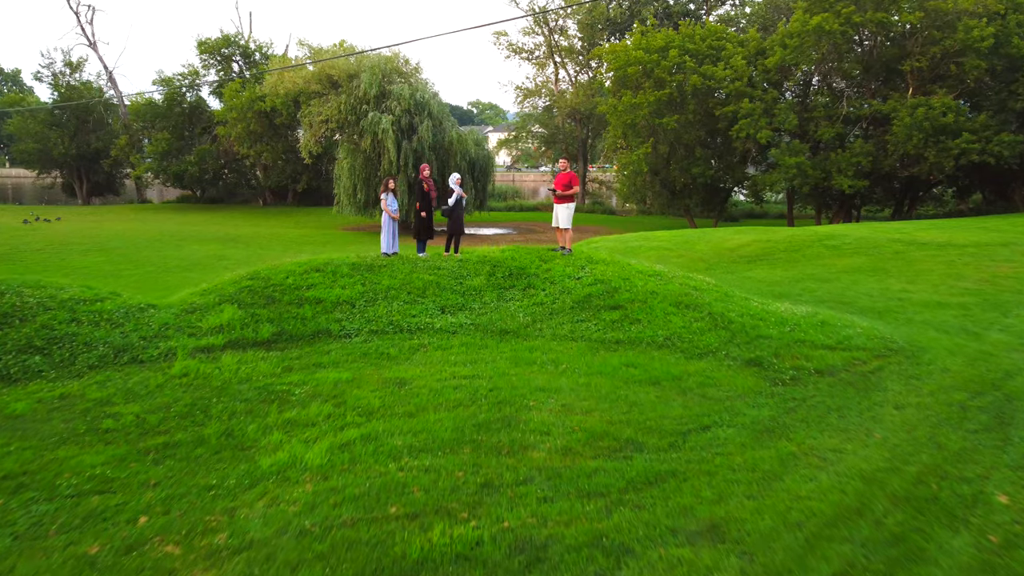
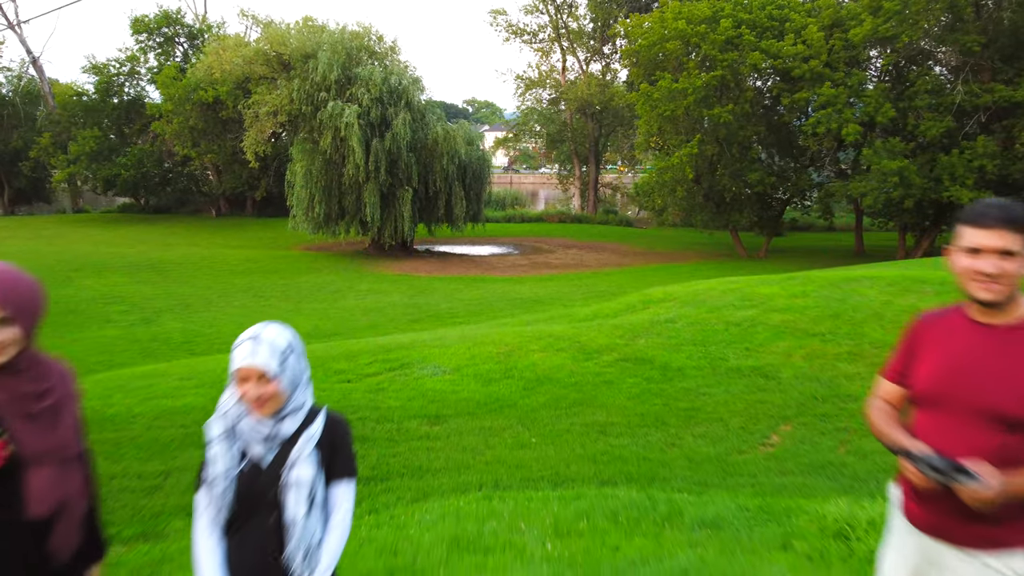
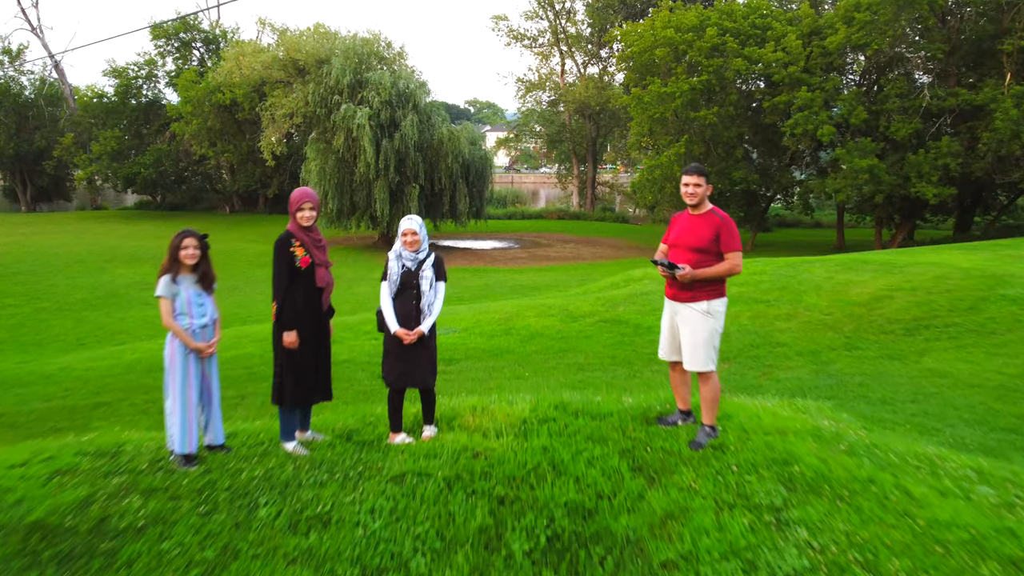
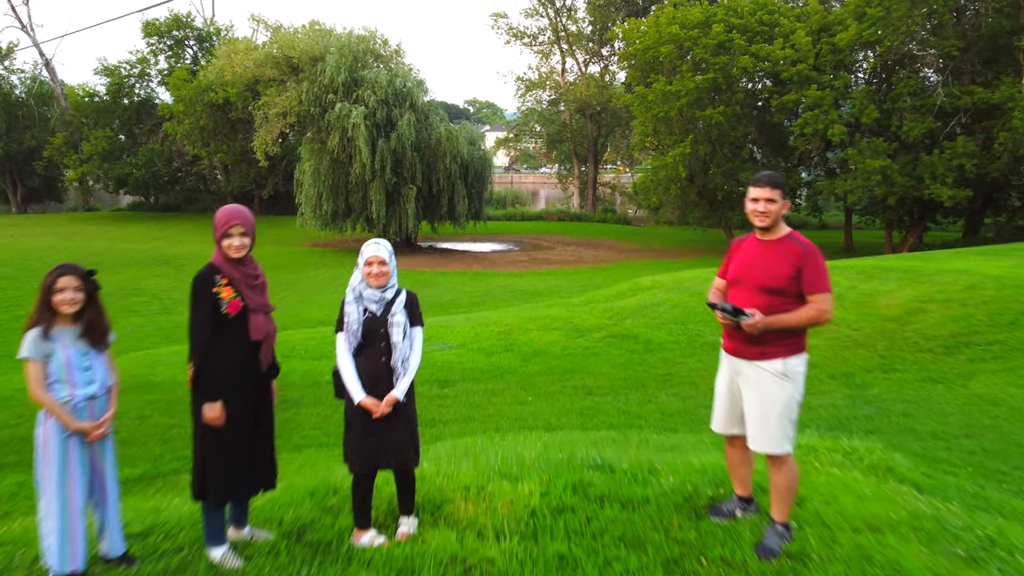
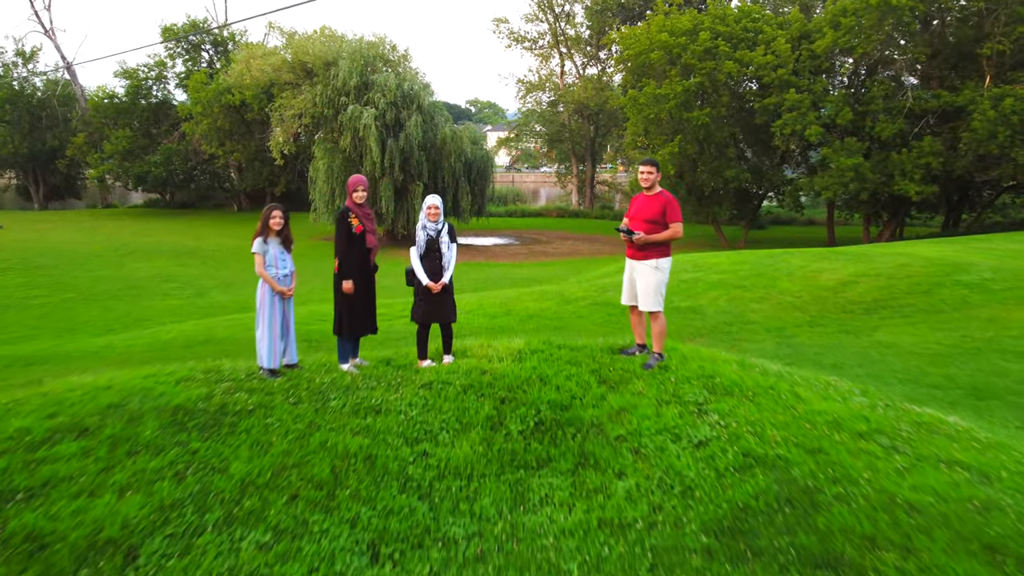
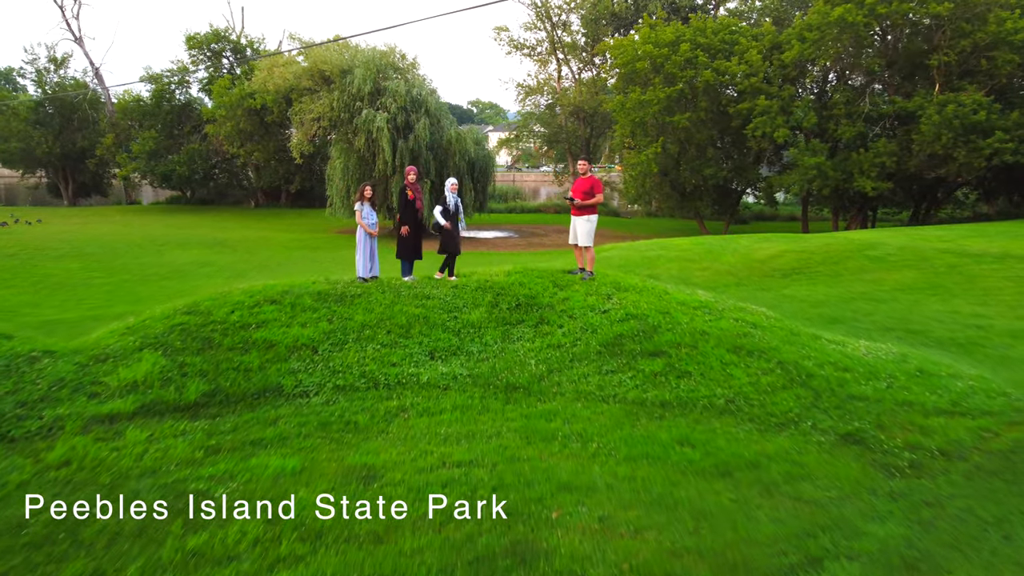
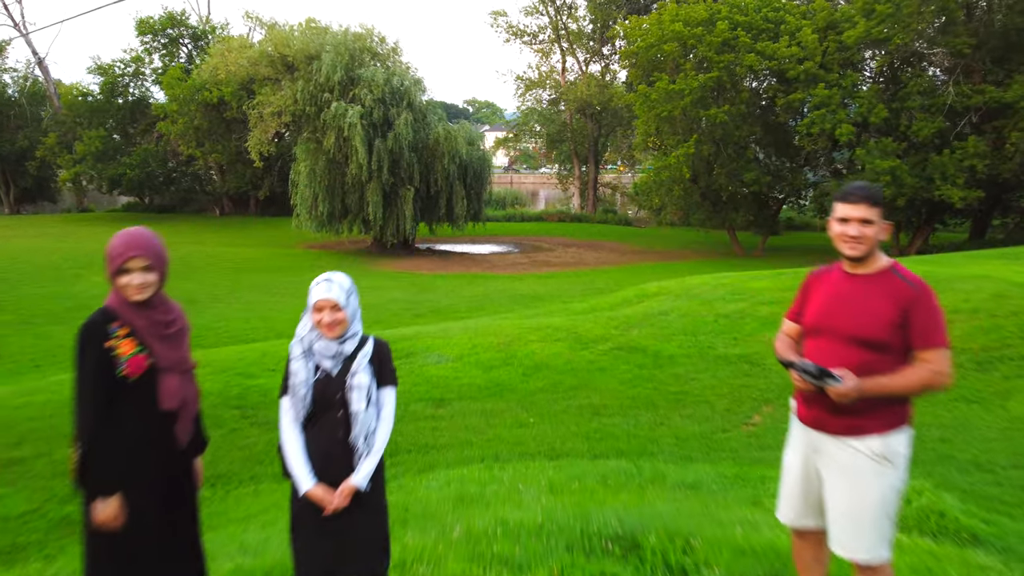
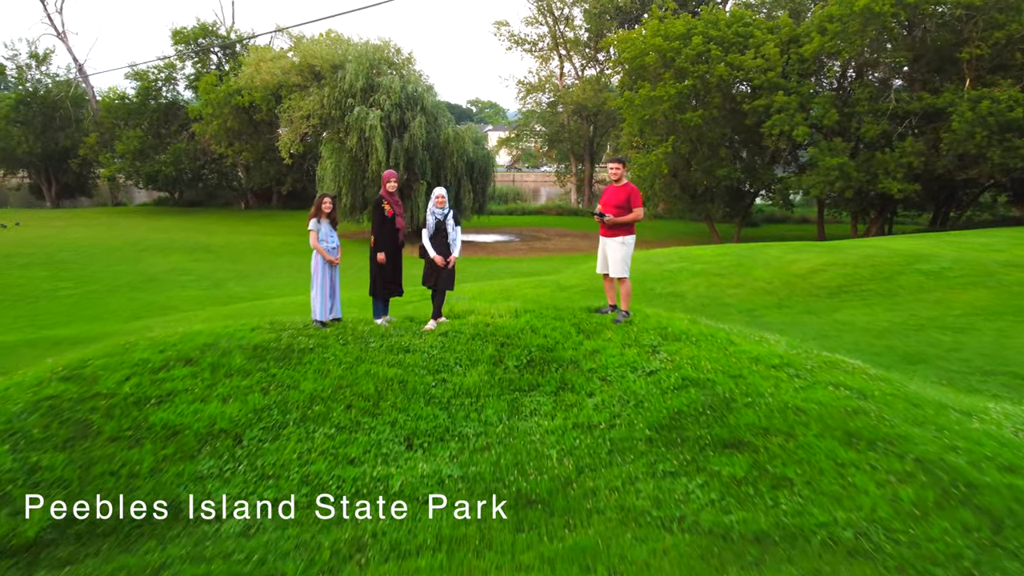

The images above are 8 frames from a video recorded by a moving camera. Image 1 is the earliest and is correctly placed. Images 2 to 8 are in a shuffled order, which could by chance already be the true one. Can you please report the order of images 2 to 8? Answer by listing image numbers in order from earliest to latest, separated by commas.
6, 8, 5, 3, 4, 7, 2
